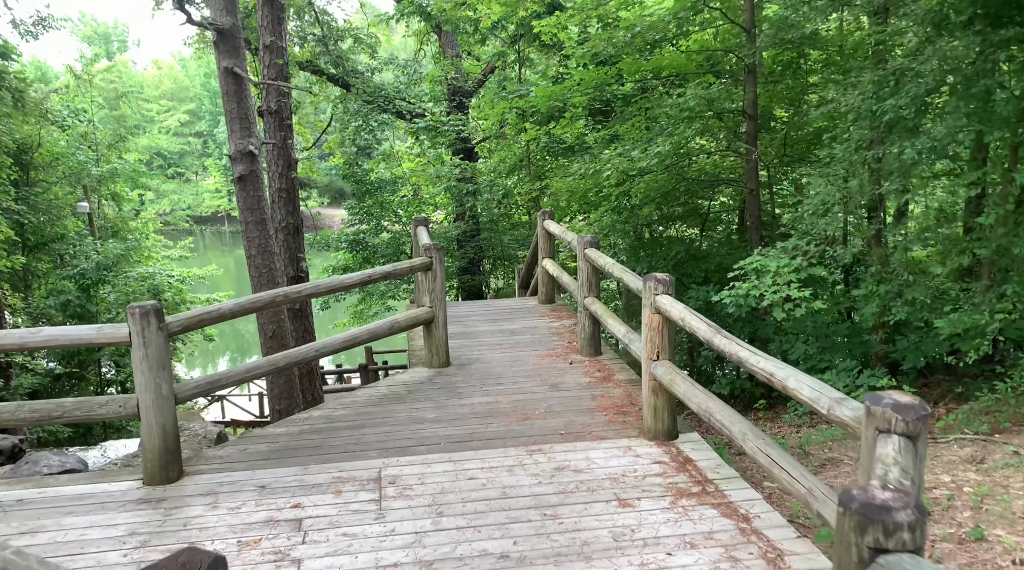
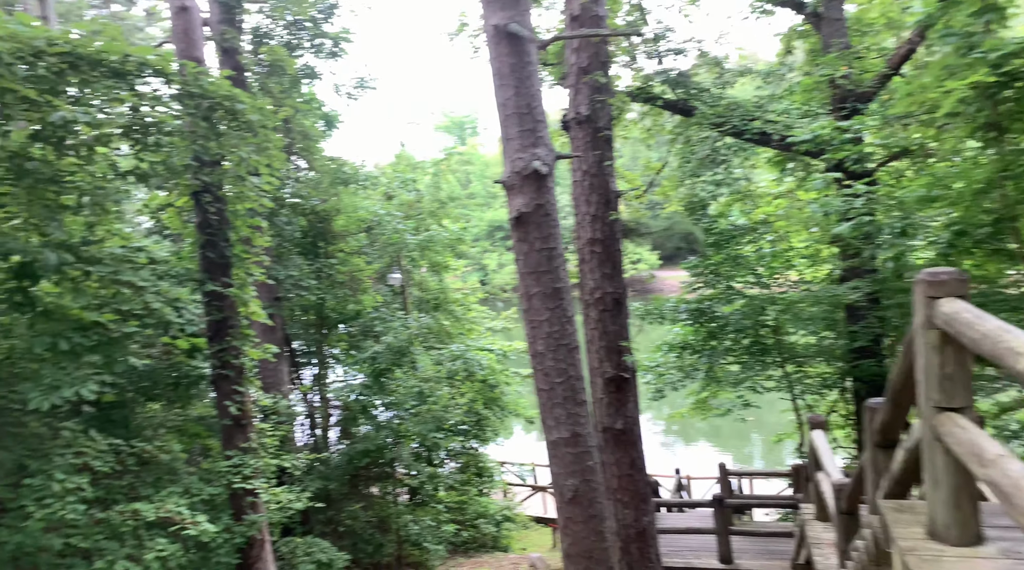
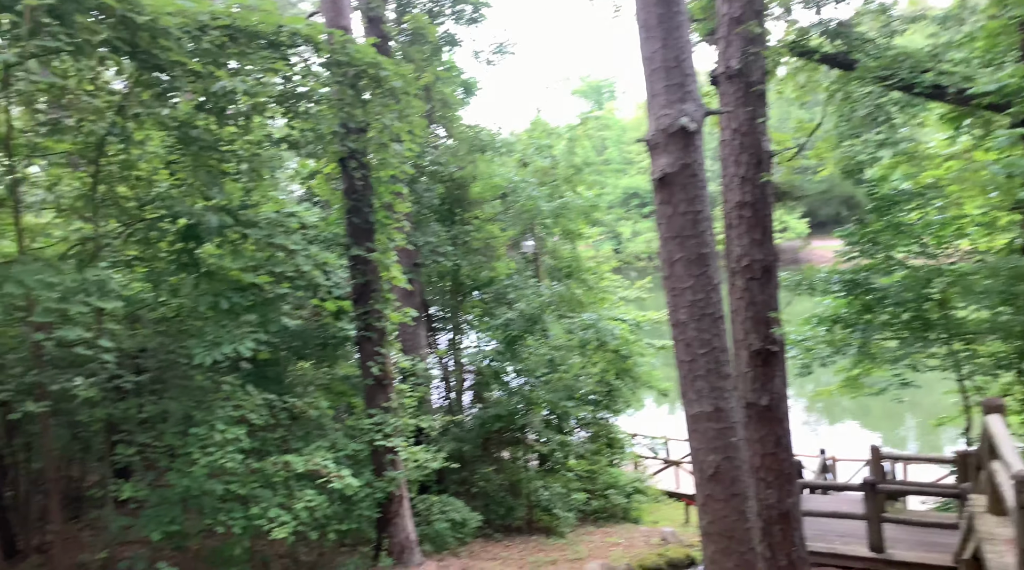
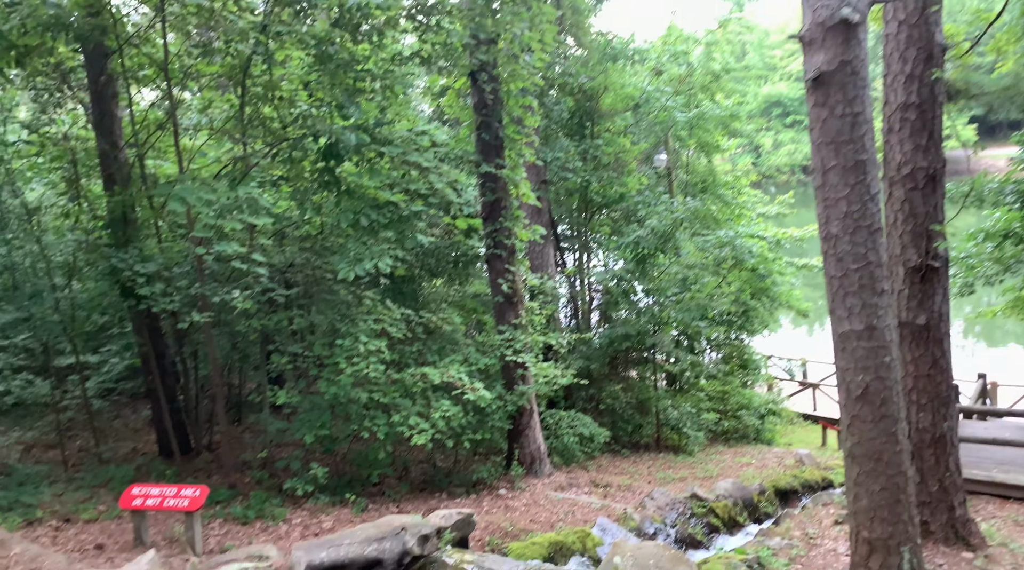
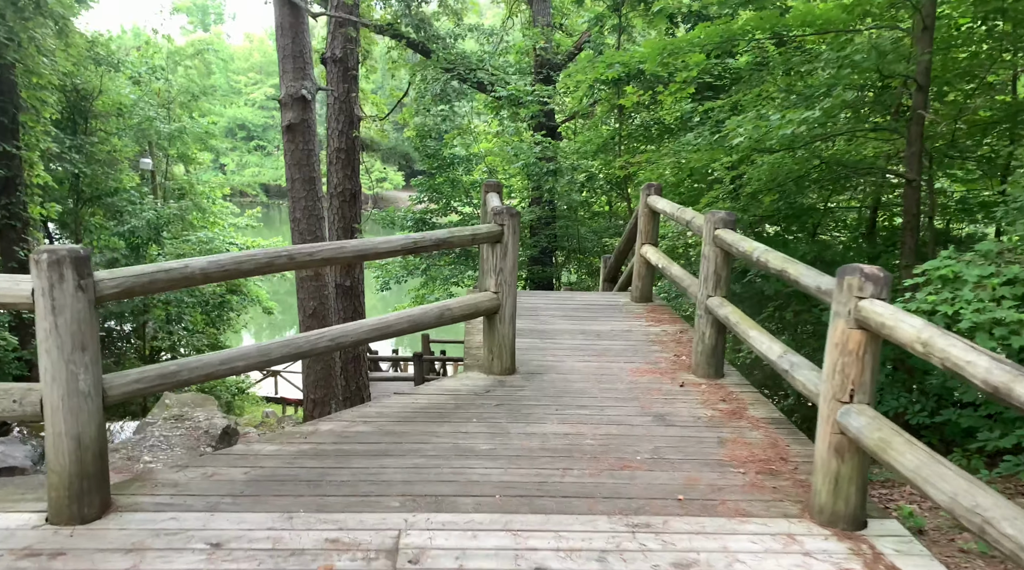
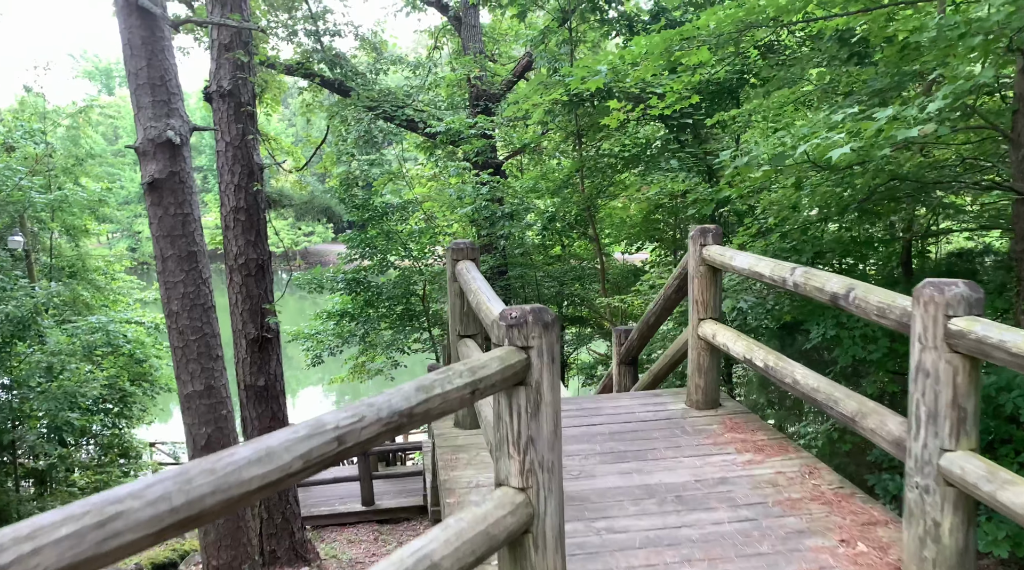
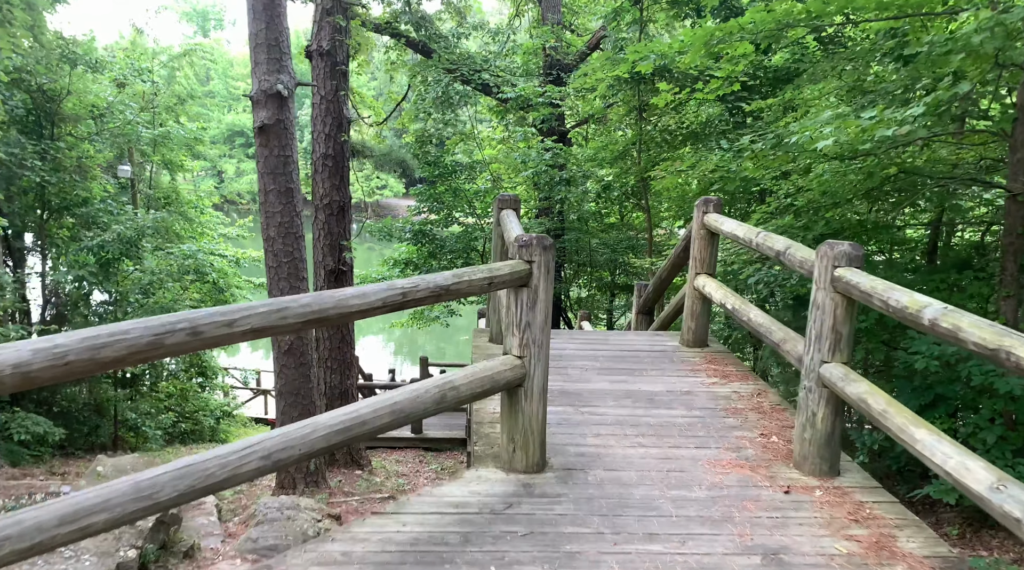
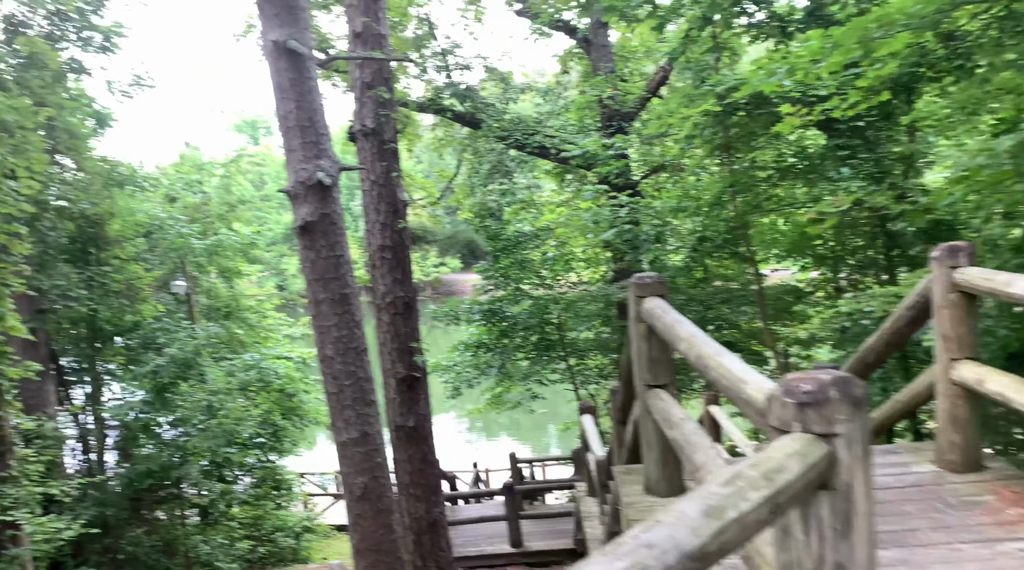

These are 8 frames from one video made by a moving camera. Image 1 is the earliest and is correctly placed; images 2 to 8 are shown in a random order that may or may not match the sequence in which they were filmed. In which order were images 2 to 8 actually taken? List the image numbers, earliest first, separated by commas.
5, 7, 6, 8, 2, 3, 4
